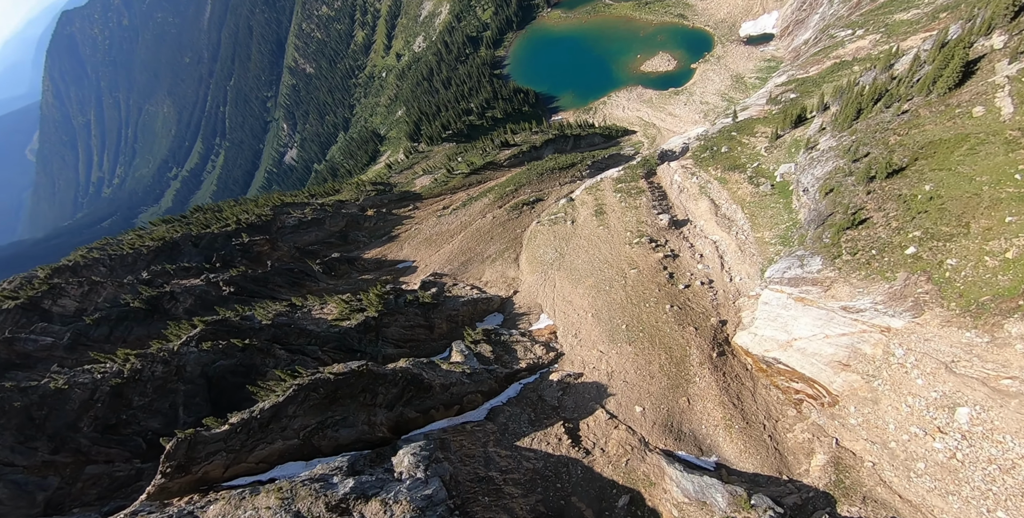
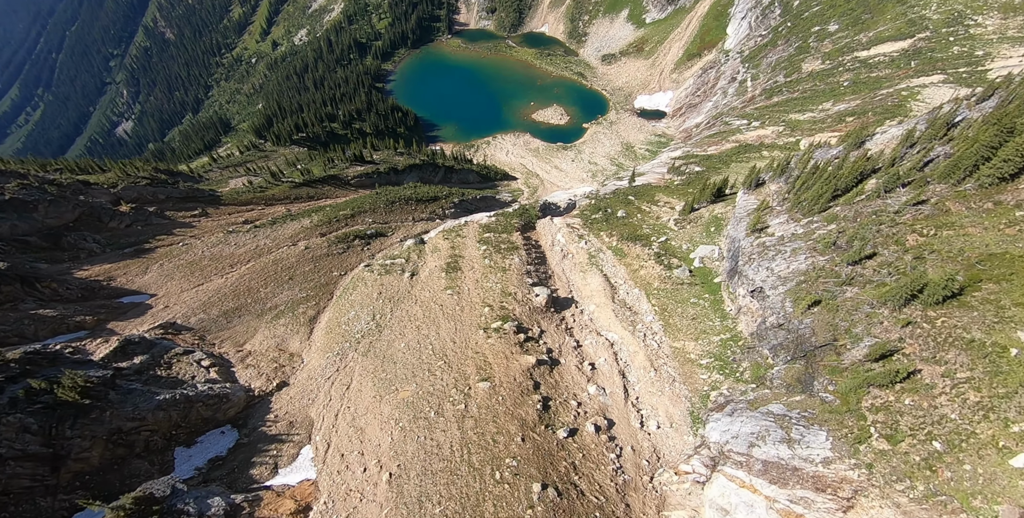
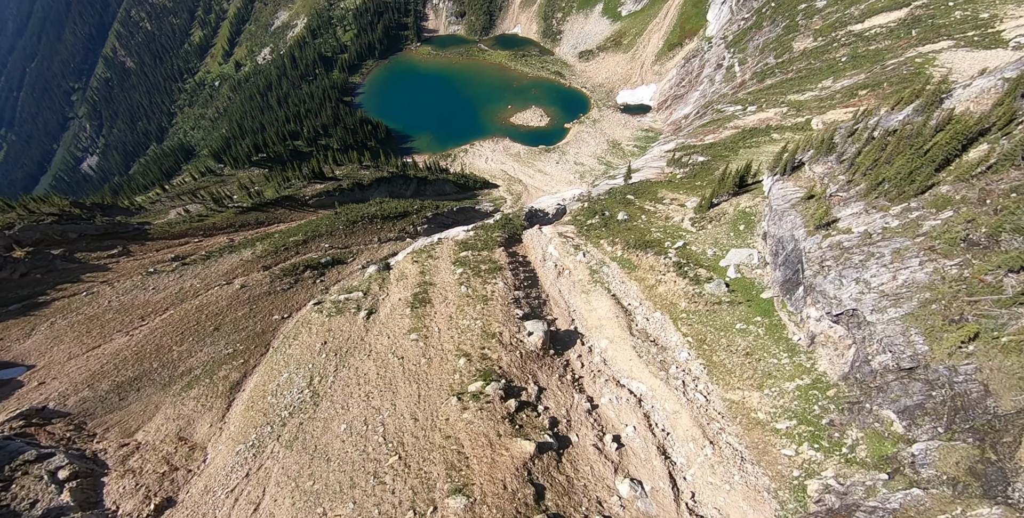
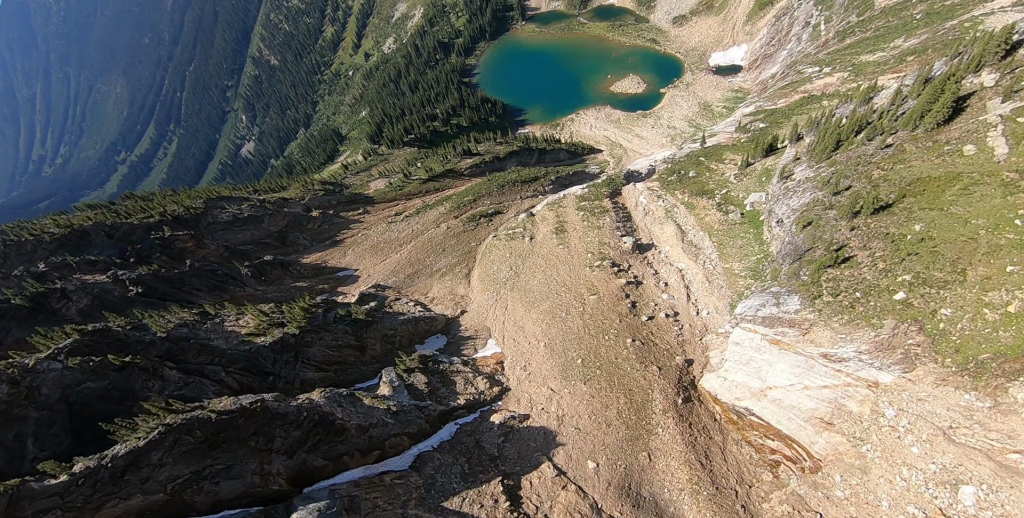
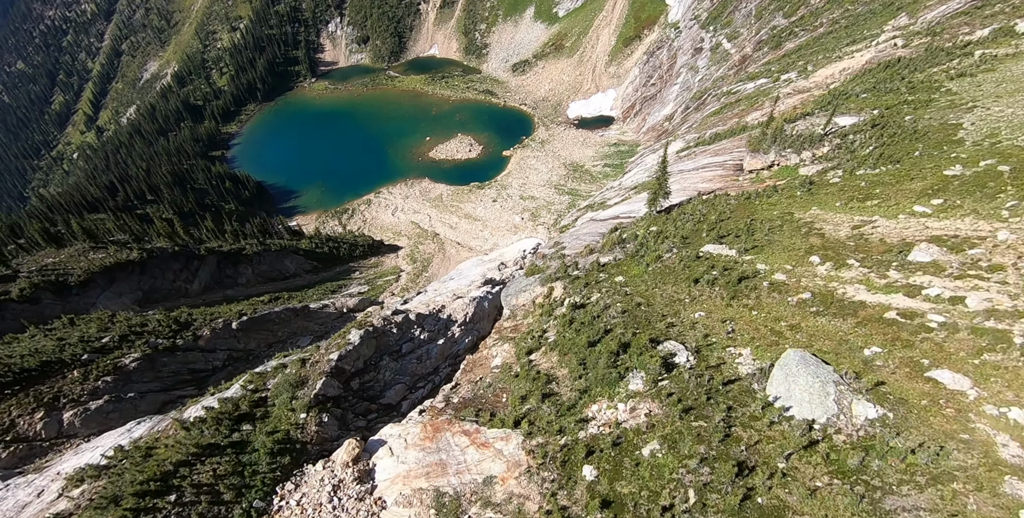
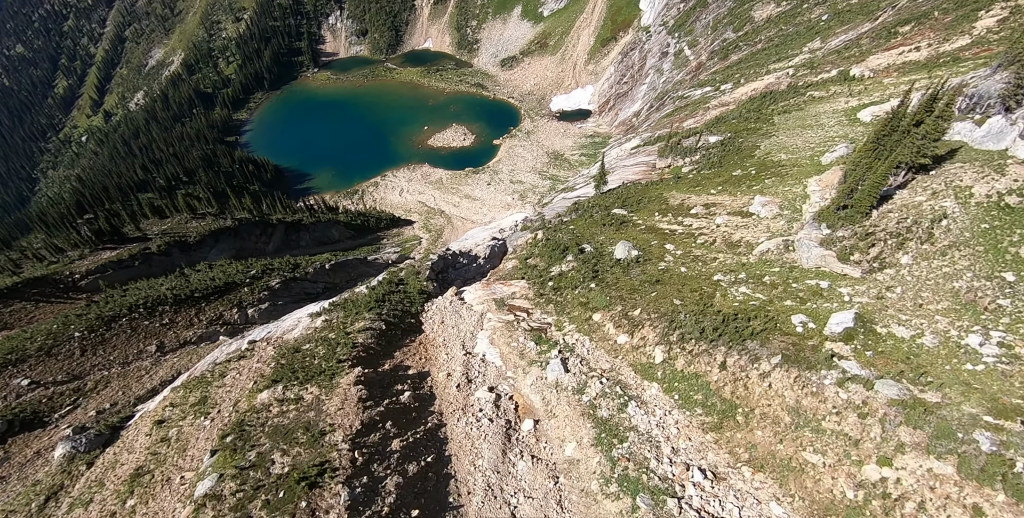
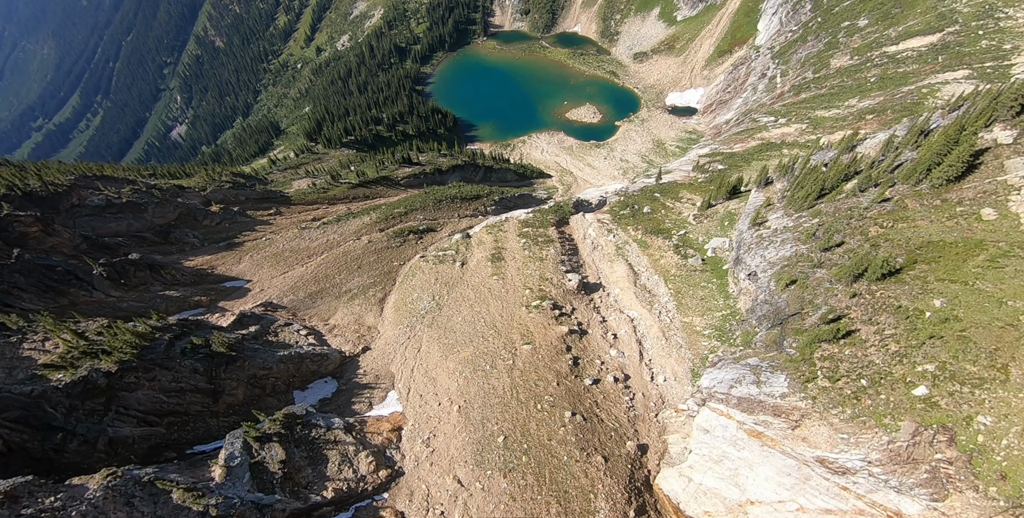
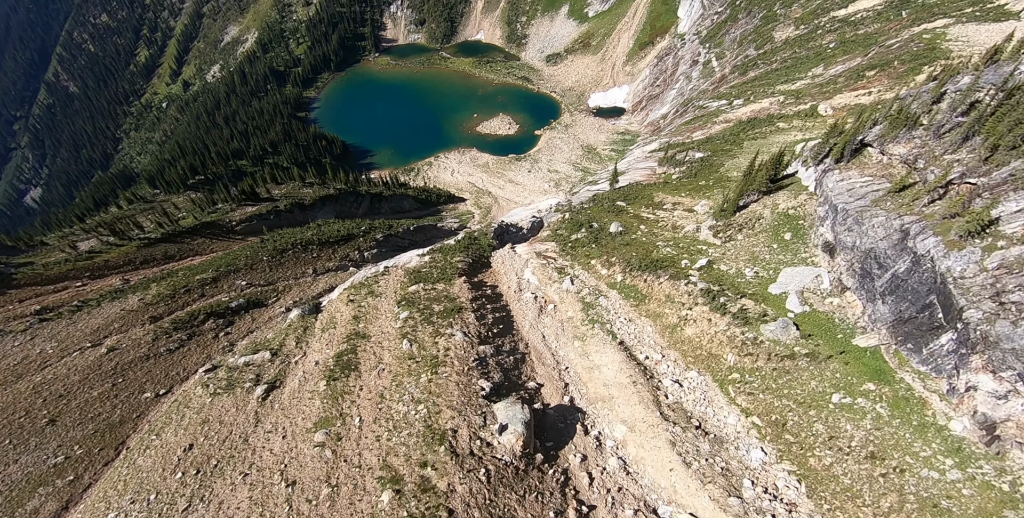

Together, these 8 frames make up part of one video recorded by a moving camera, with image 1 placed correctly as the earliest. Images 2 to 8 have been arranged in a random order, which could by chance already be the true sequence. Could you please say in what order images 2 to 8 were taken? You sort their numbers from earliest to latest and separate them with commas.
4, 7, 2, 3, 8, 6, 5
